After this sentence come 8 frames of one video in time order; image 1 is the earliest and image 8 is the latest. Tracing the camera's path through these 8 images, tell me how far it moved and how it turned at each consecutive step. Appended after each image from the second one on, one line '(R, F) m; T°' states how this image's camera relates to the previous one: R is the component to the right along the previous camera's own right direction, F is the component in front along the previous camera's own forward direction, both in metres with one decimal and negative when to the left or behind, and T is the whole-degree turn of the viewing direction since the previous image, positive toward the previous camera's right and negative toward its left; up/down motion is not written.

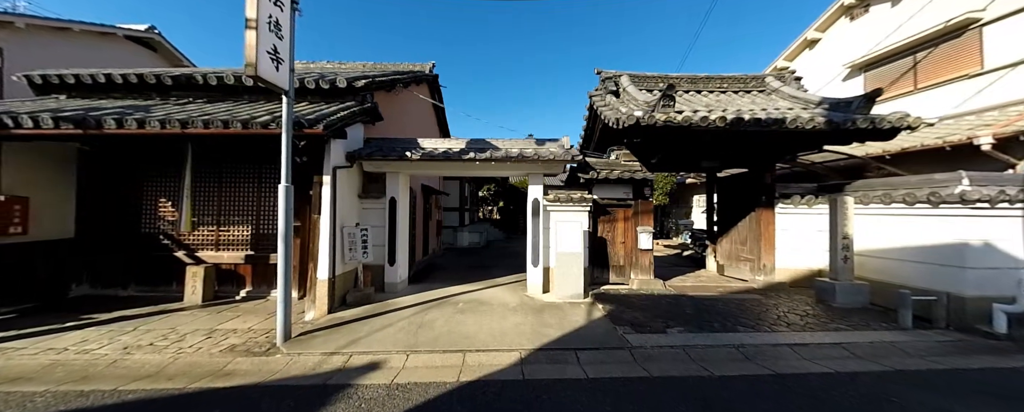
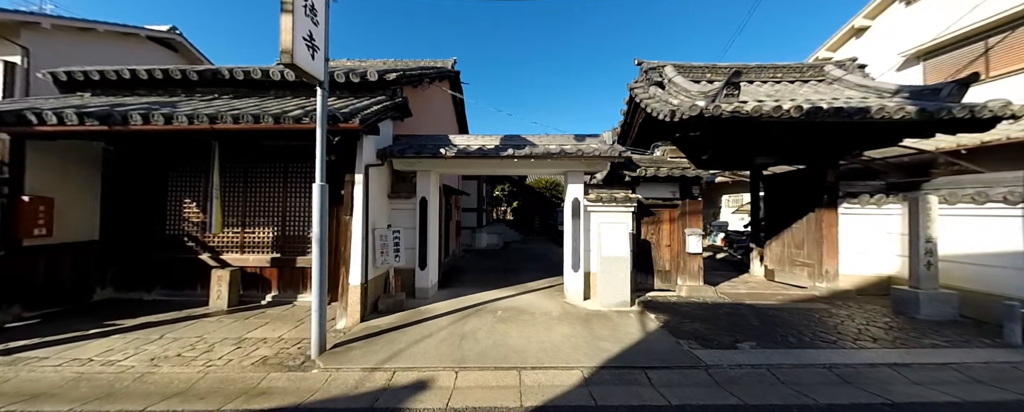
(-0.5, +0.3) m; -1°
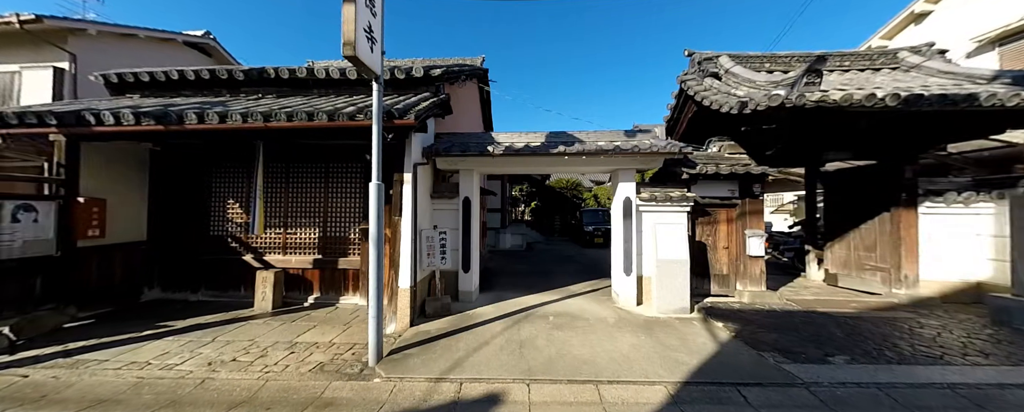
(-0.6, +0.2) m; -2°
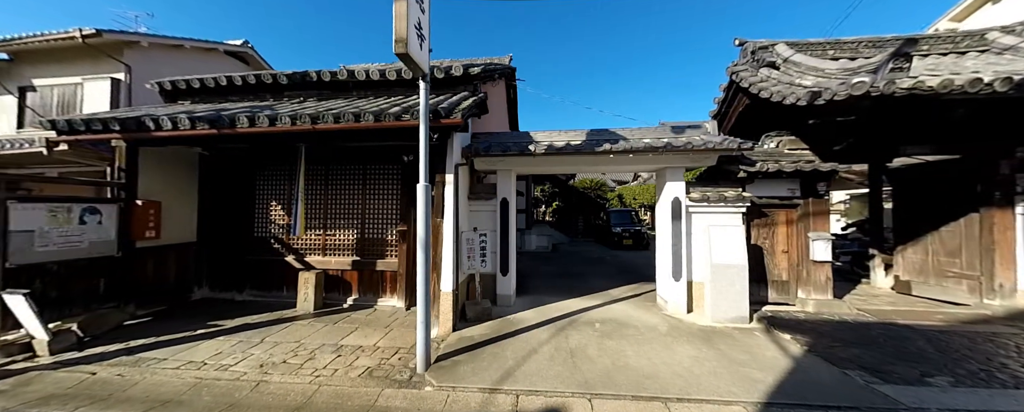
(-0.4, +0.1) m; -3°
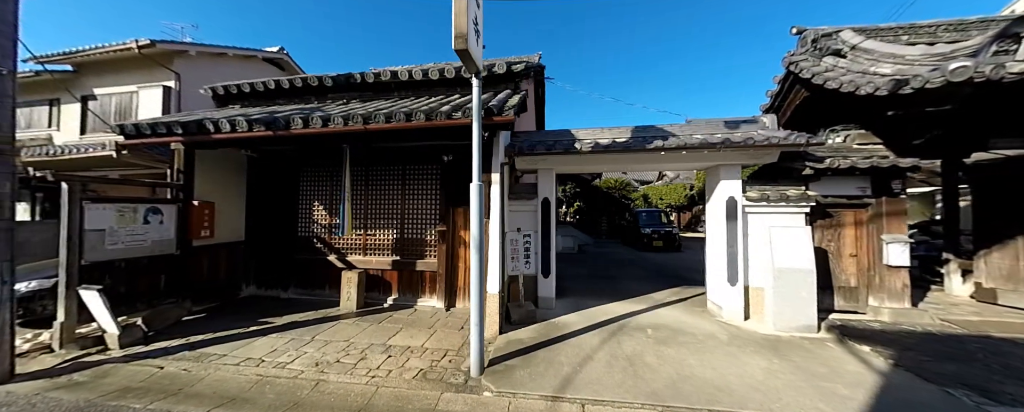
(-0.4, +0.1) m; -3°
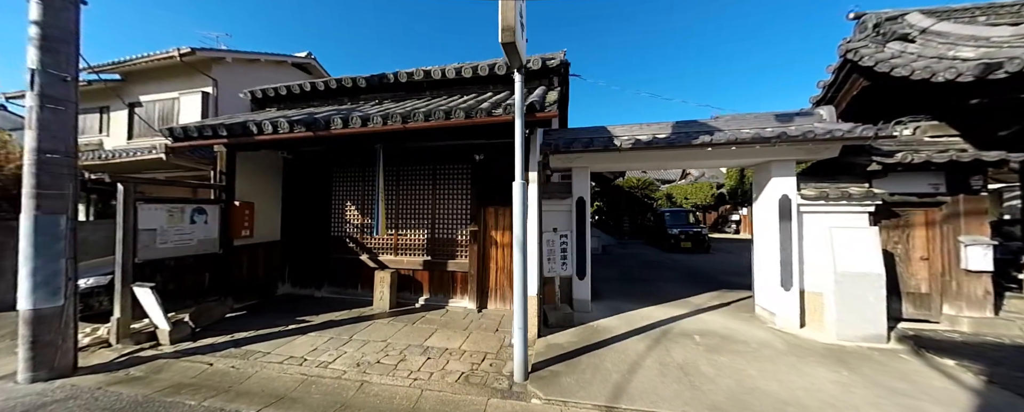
(-0.3, +0.1) m; -3°
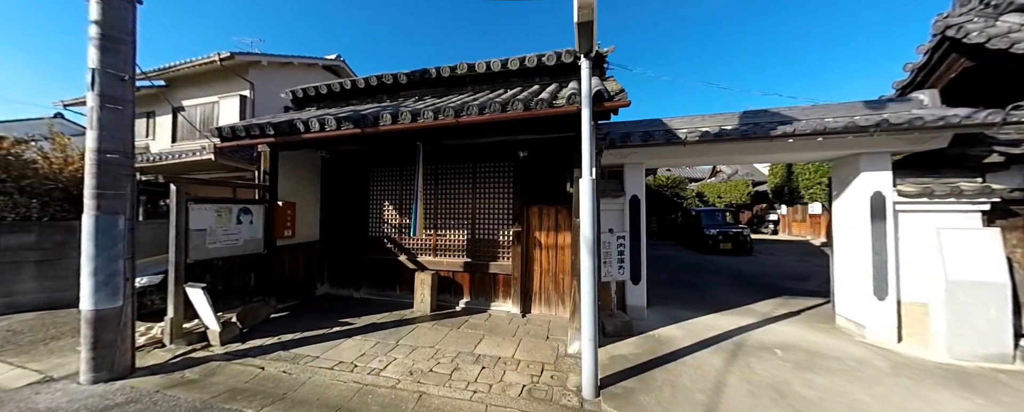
(-0.5, +0.2) m; -3°
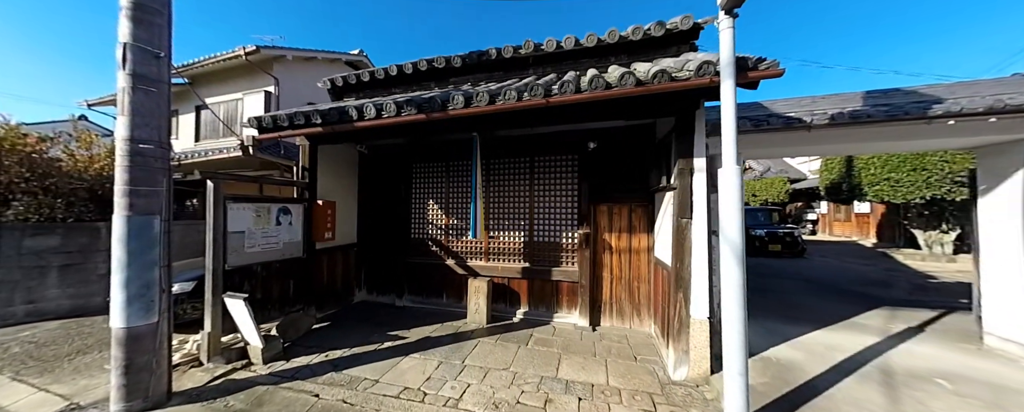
(-0.8, +0.5) m; -1°
